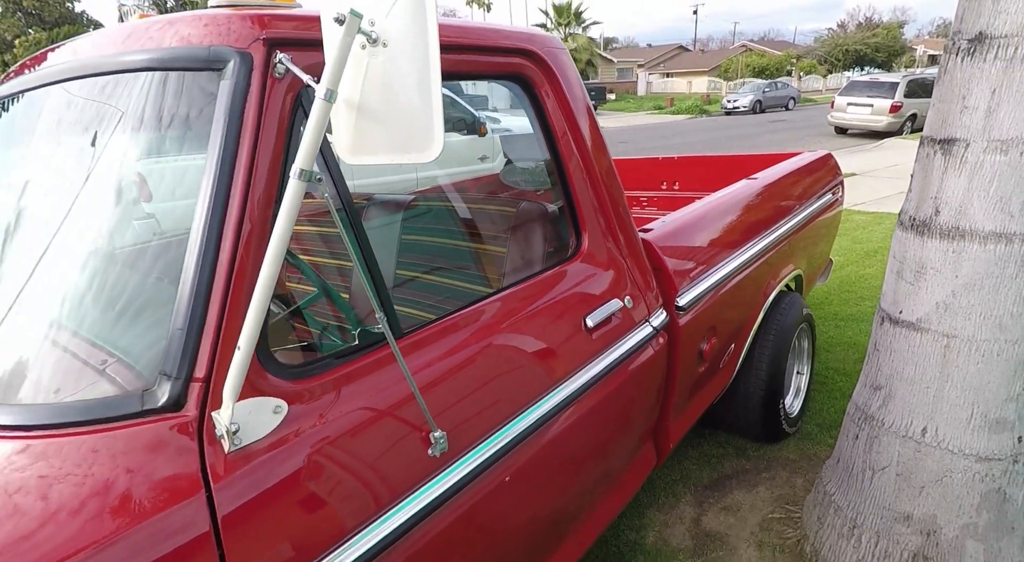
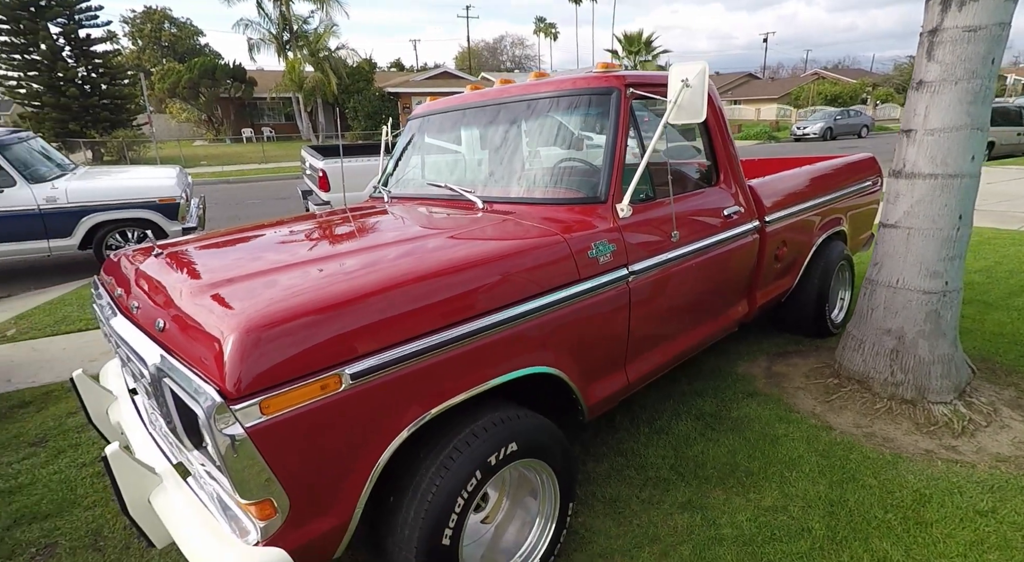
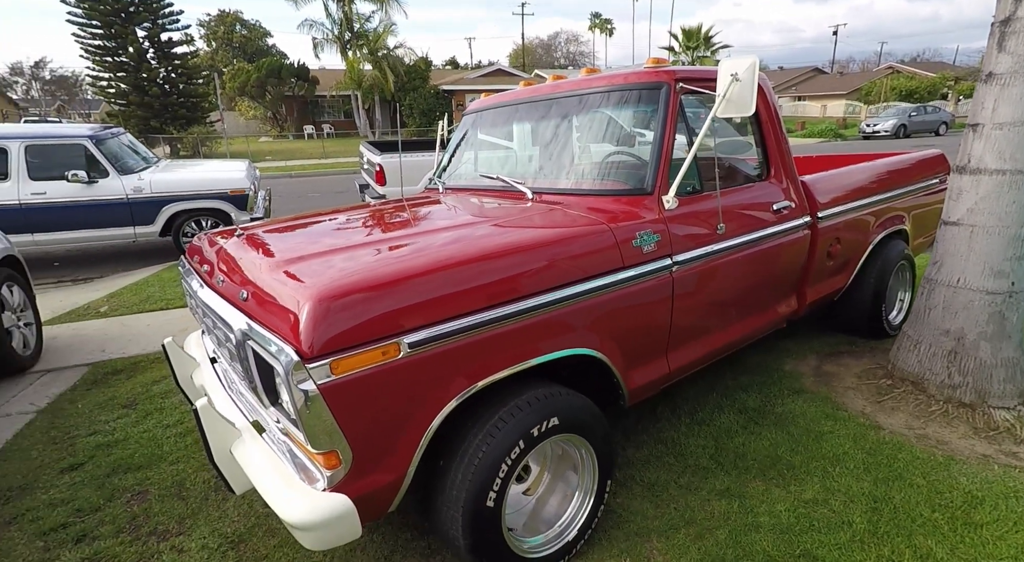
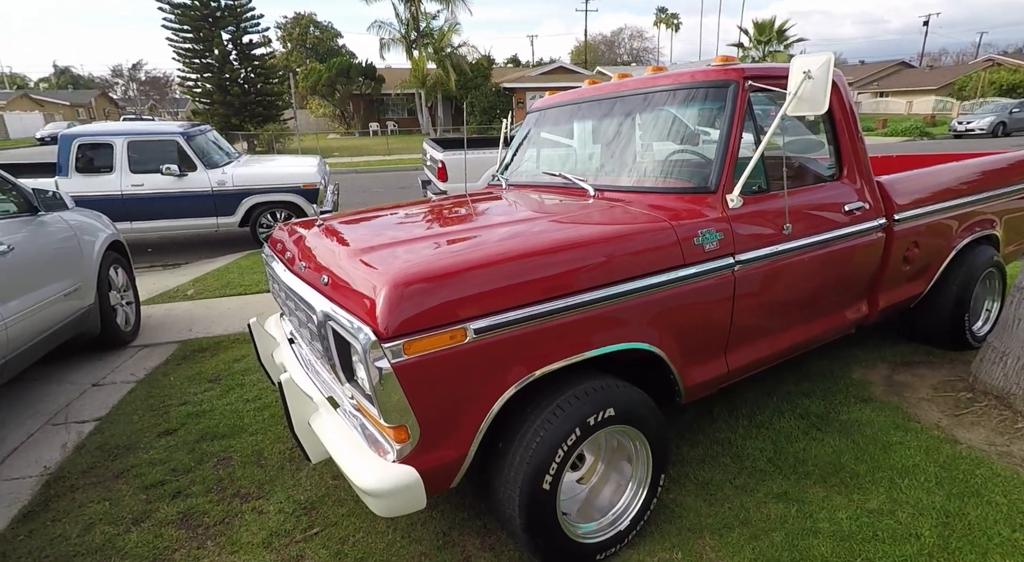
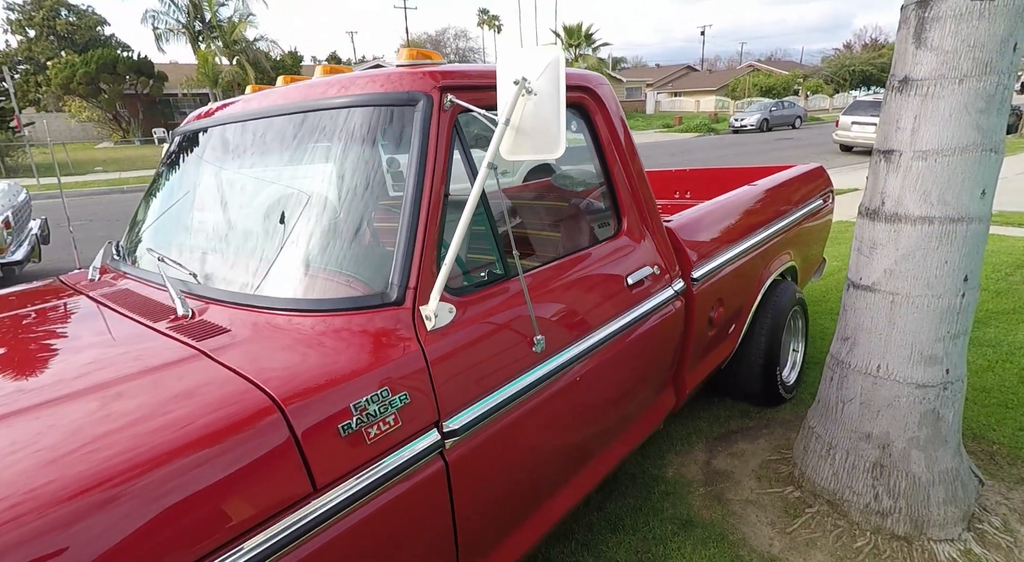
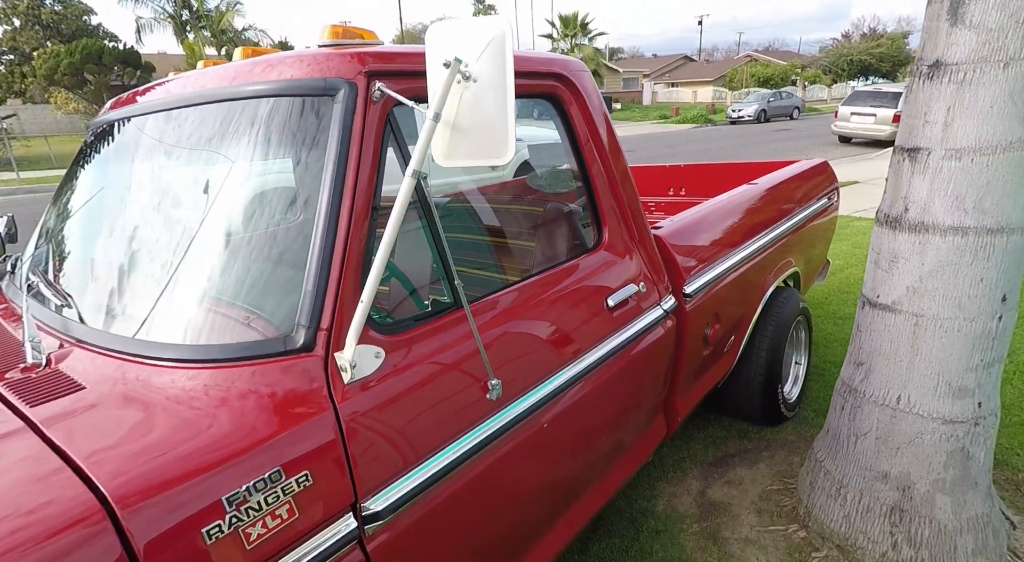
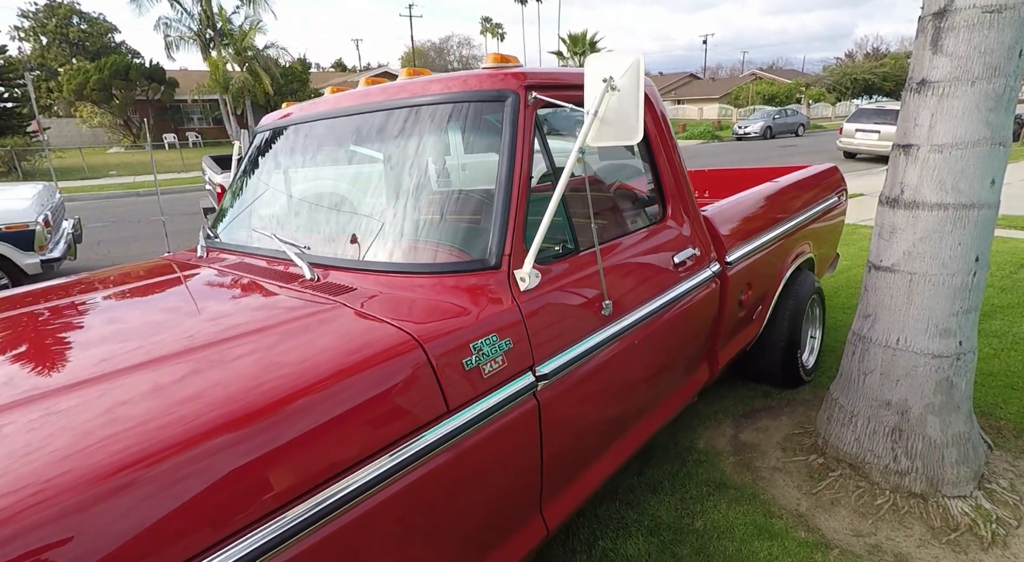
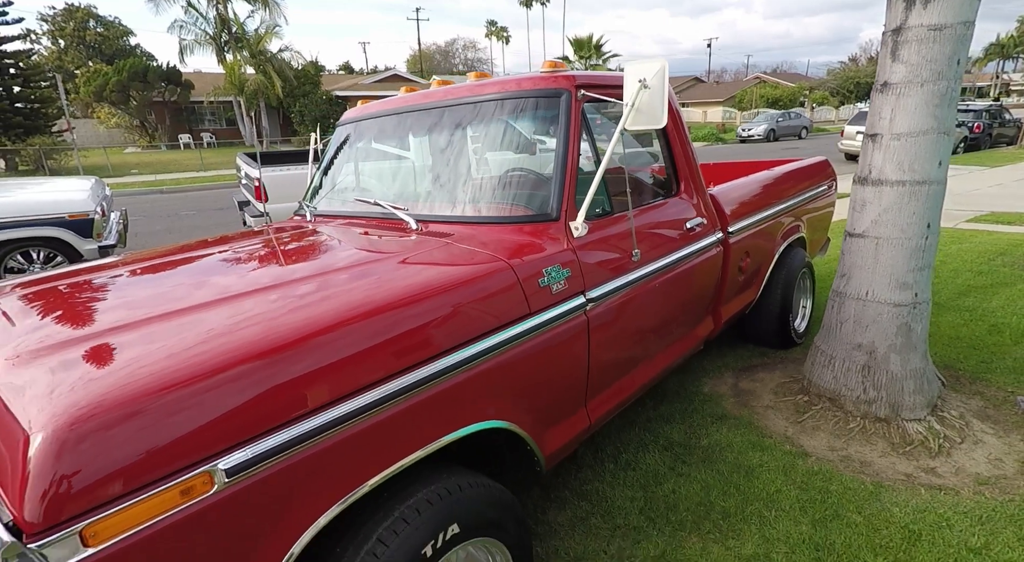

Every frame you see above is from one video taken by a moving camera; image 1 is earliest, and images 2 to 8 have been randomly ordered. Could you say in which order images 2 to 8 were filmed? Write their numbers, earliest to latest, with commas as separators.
6, 5, 7, 8, 2, 3, 4
